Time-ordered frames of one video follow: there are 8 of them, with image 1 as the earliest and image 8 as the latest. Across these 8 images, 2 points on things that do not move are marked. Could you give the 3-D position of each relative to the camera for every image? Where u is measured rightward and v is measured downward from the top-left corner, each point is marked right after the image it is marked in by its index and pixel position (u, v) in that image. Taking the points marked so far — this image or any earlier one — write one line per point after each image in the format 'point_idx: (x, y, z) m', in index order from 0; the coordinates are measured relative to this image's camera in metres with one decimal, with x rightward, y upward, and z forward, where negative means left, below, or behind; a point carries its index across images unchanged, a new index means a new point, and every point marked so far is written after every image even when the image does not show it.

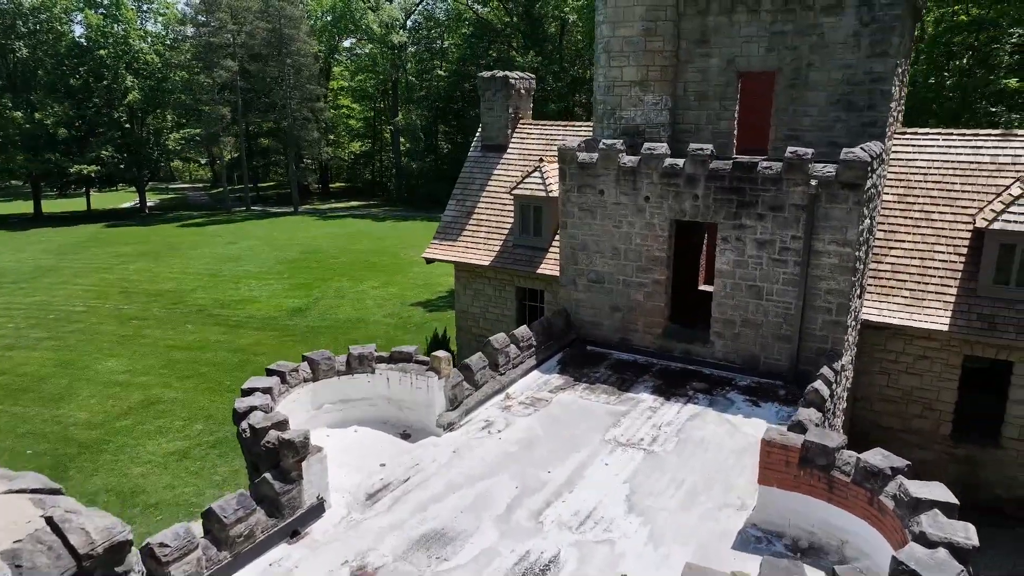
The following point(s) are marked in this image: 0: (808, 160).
0: (+4.3, +1.8, +10.1) m
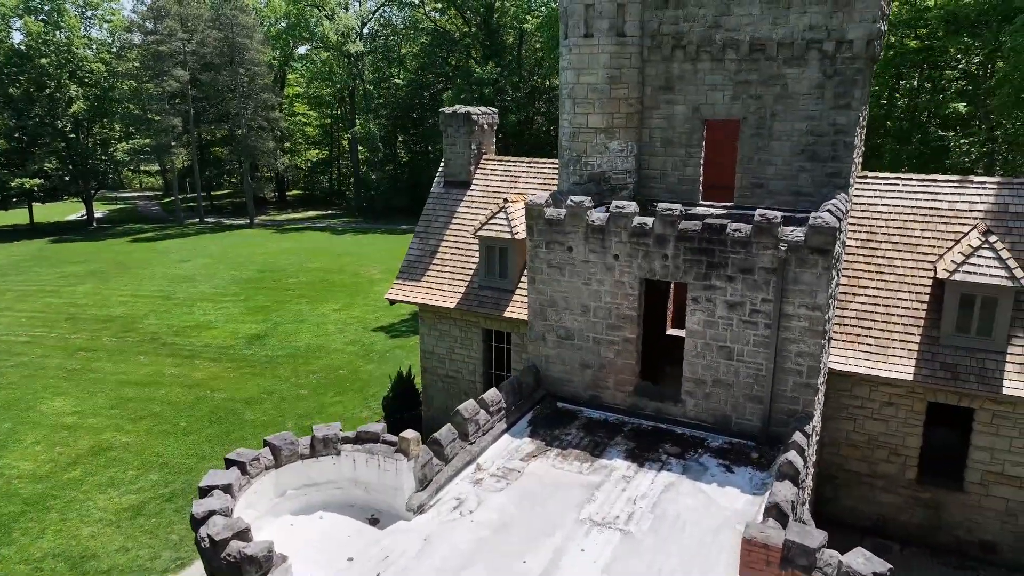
0: (+3.8, +0.9, +10.1) m
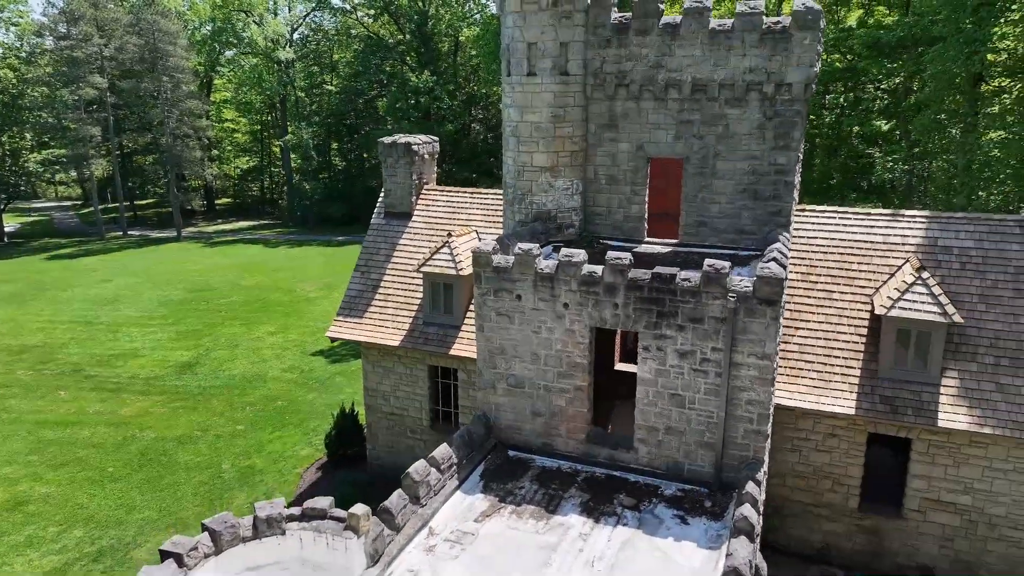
0: (+3.1, +0.2, +10.1) m
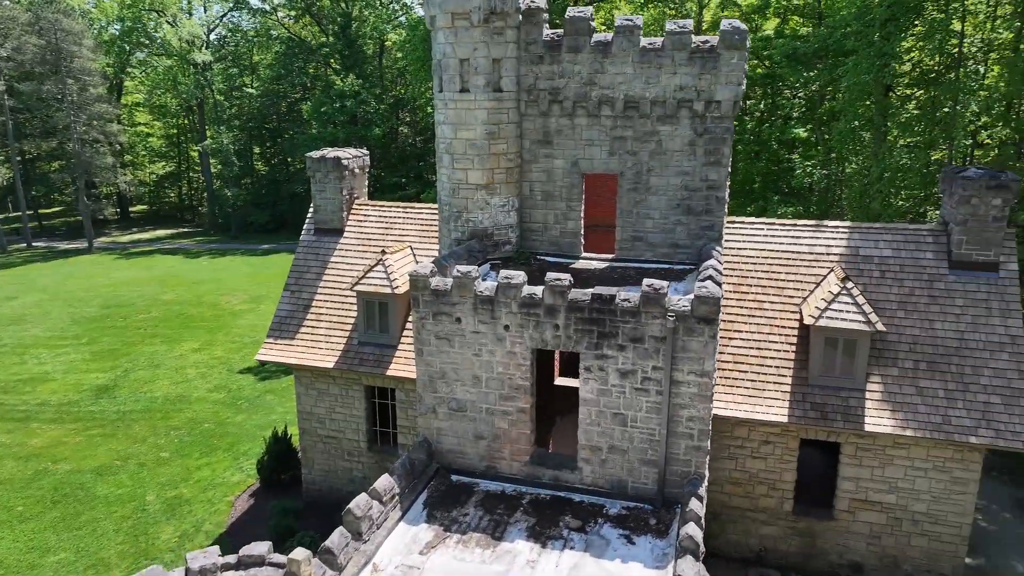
0: (+2.2, -0.1, +10.2) m
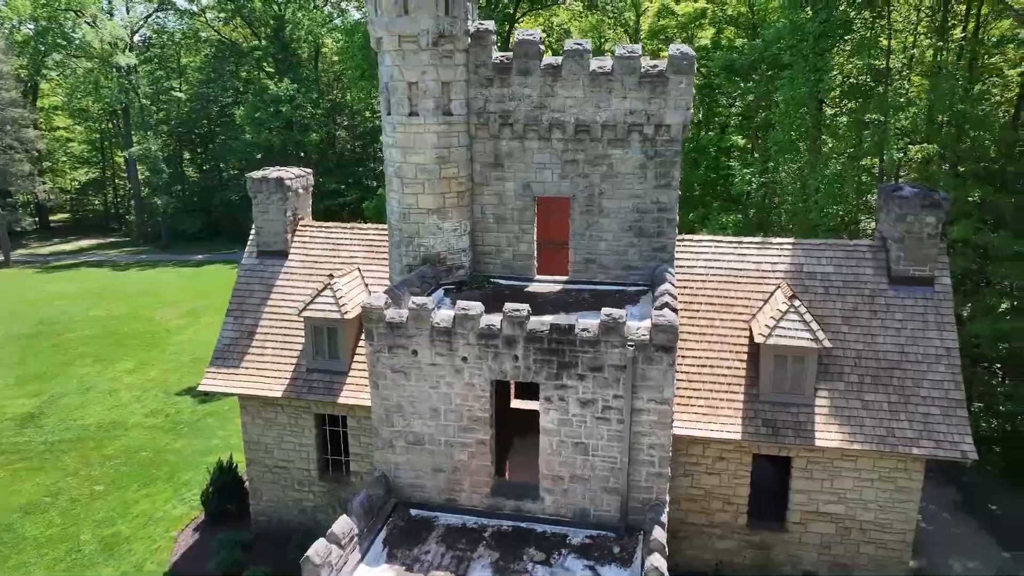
0: (+1.6, -0.5, +10.2) m
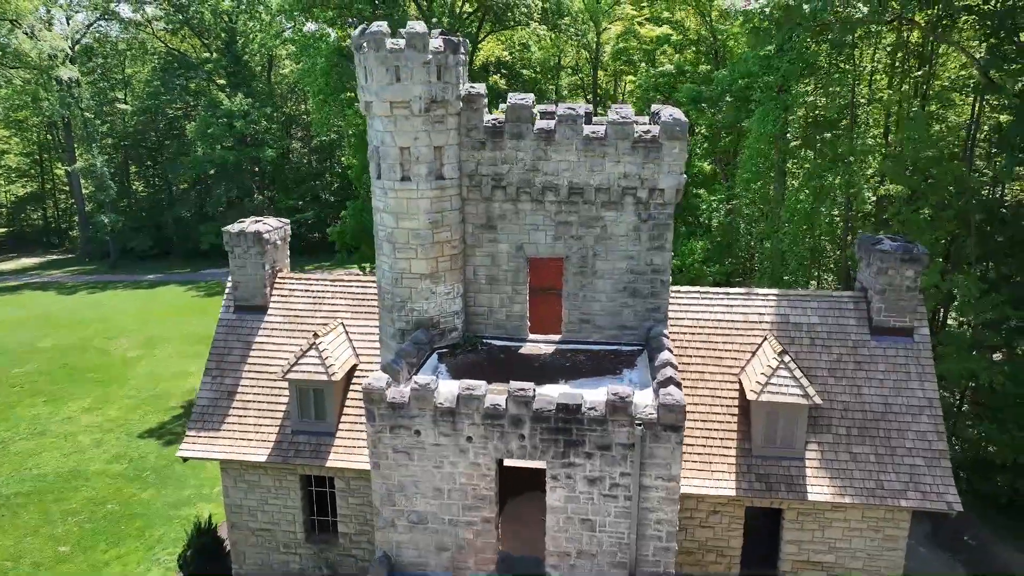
0: (+1.7, -1.7, +10.2) m
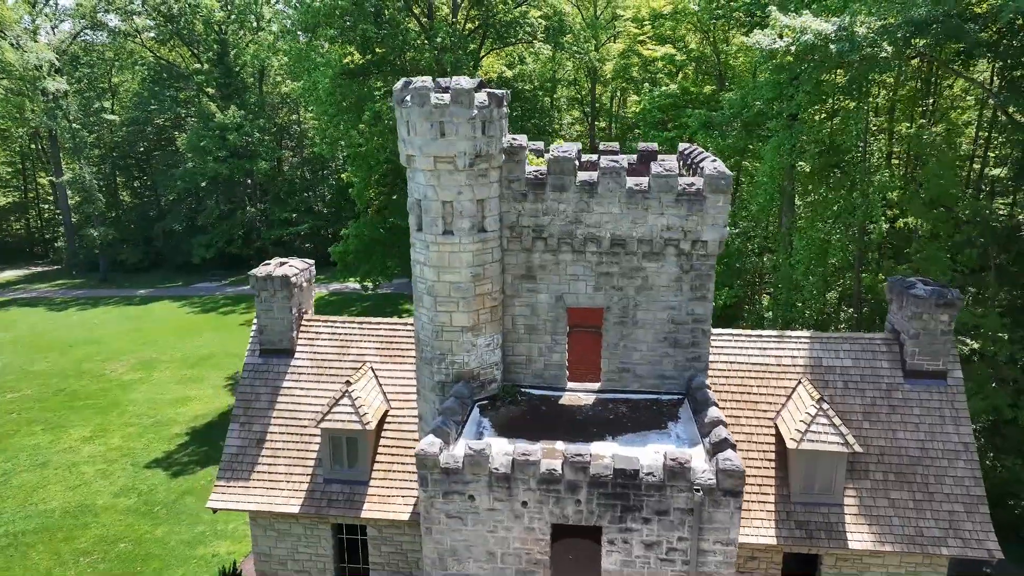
0: (+2.6, -2.6, +10.1) m
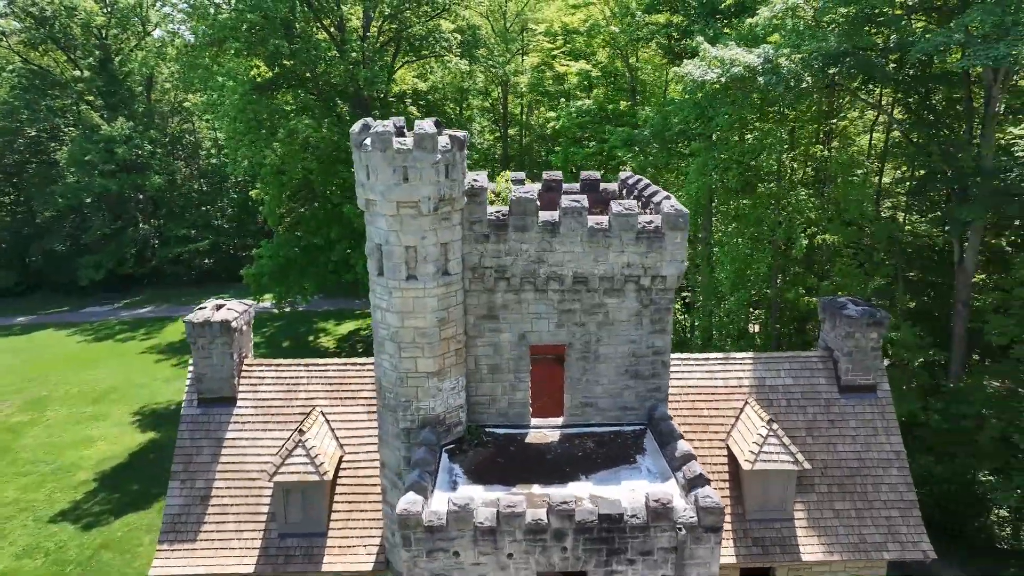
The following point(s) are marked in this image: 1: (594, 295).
0: (+2.4, -3.2, +10.3) m
1: (+1.5, -0.1, +12.9) m
